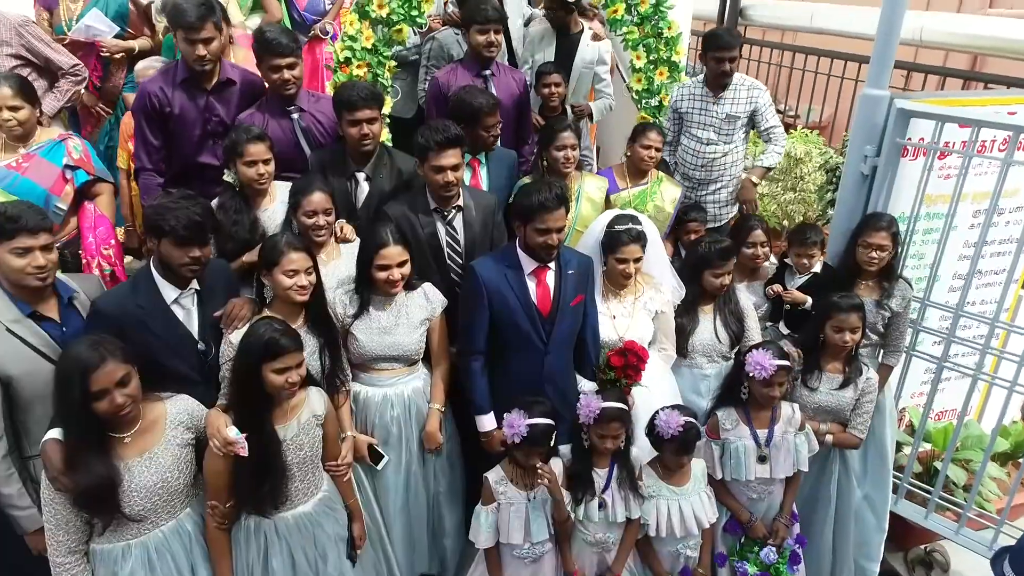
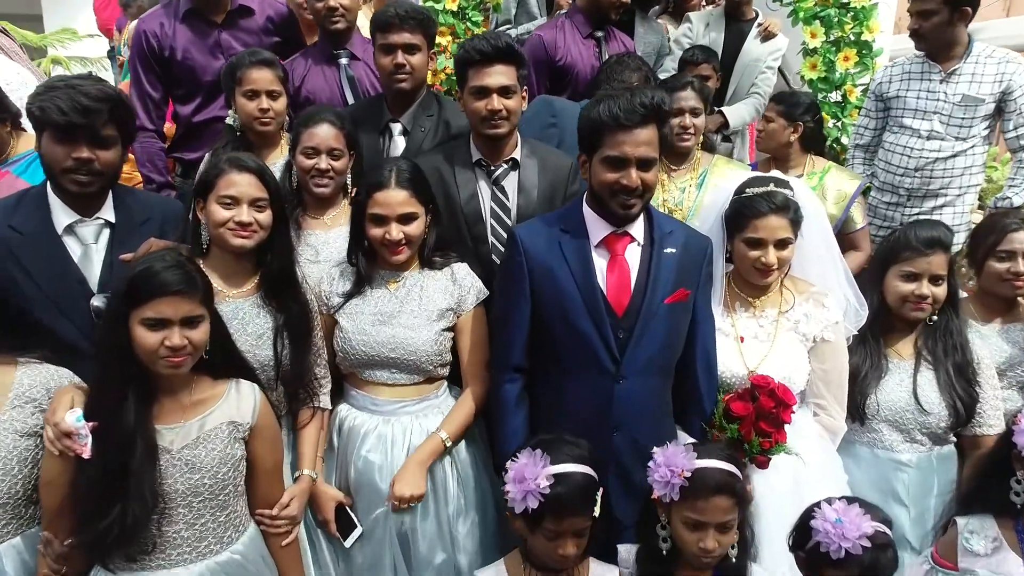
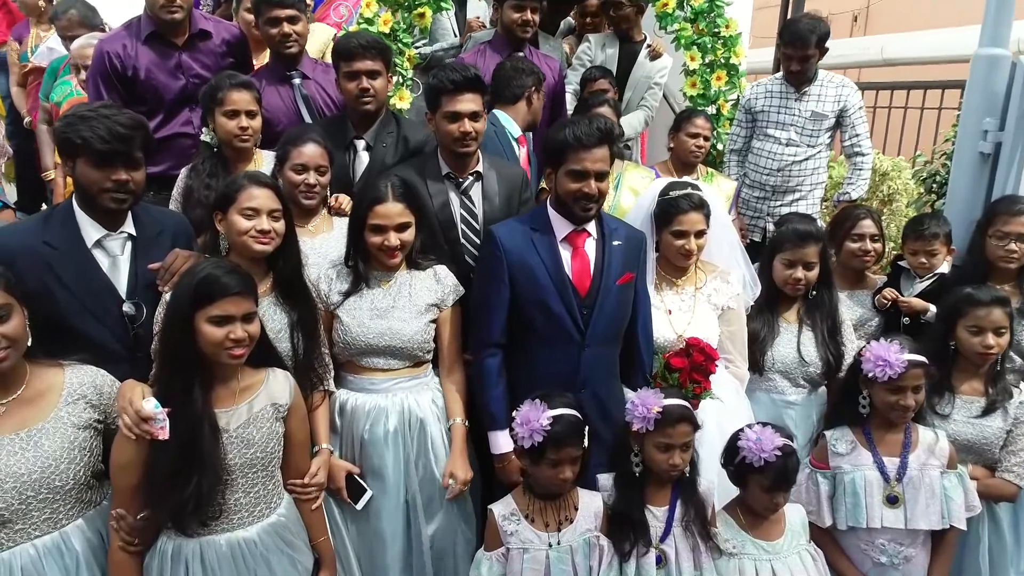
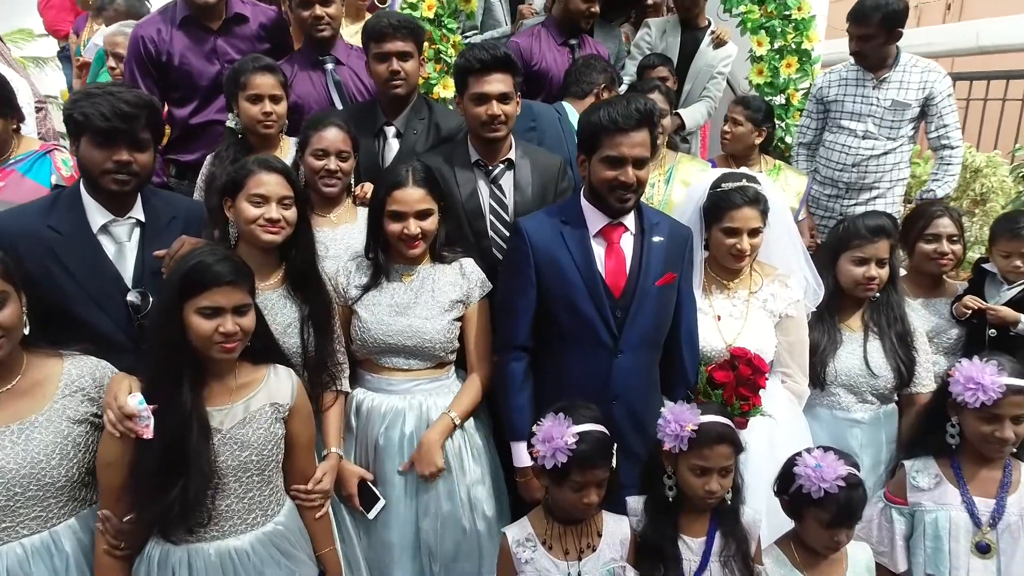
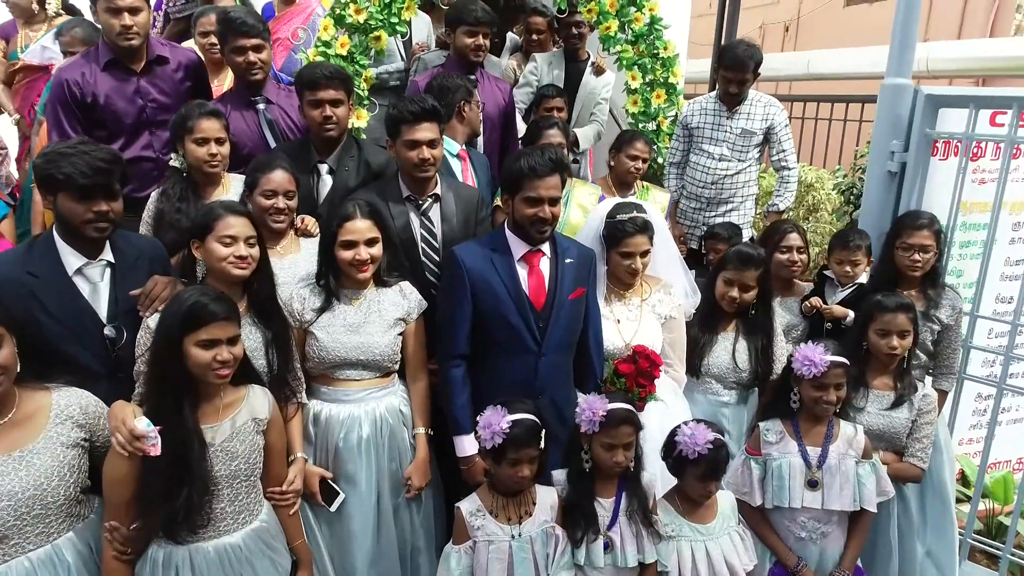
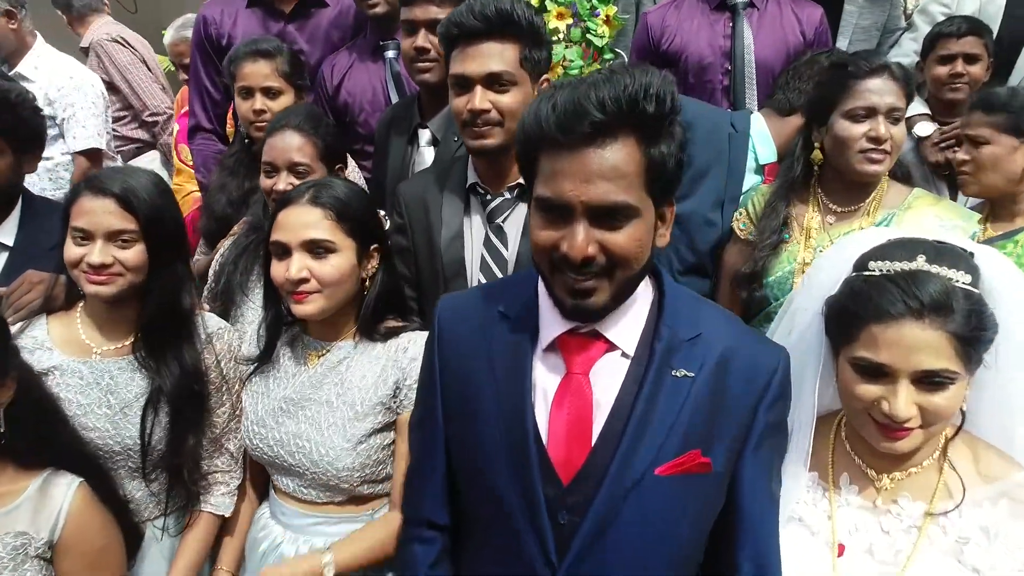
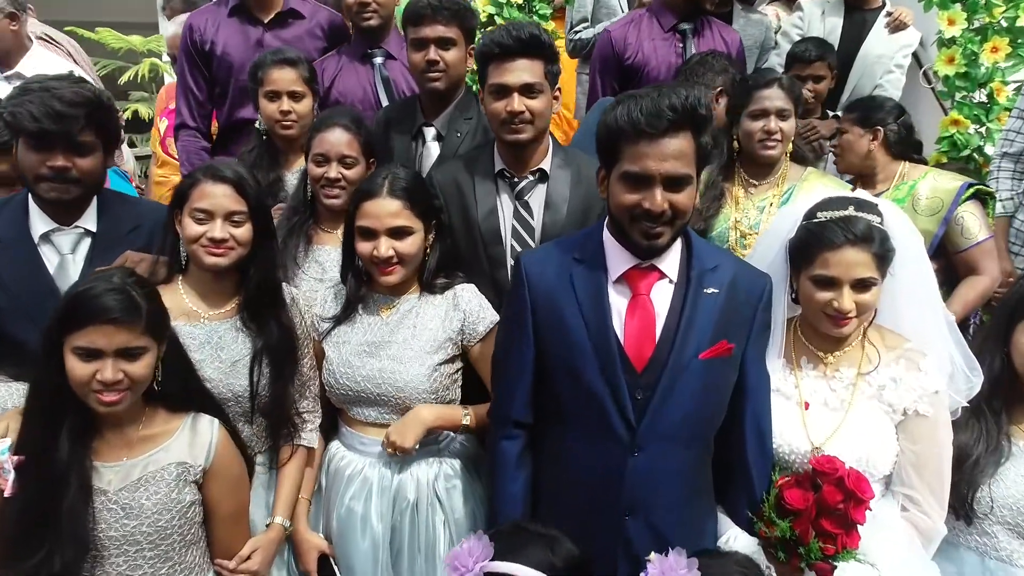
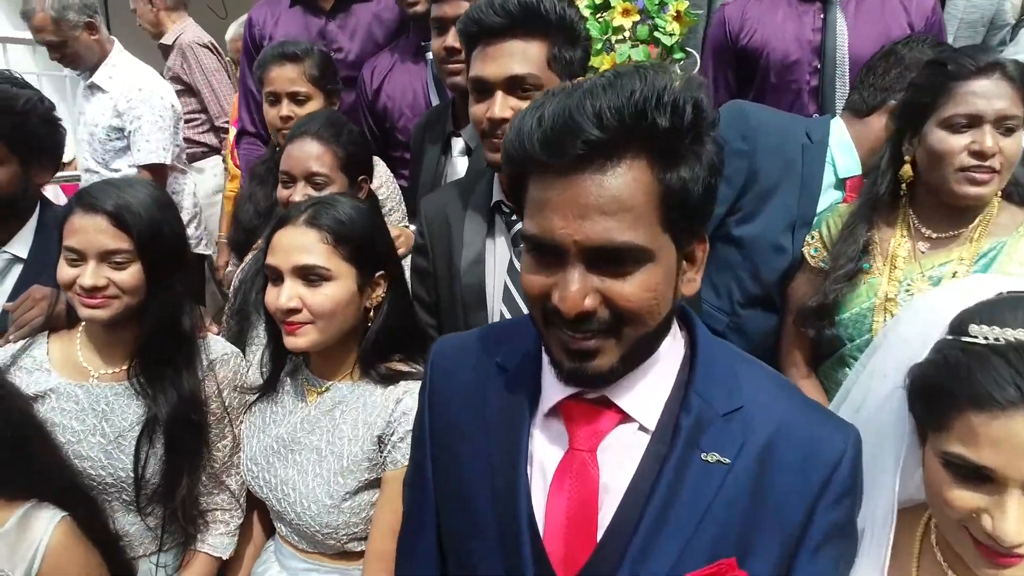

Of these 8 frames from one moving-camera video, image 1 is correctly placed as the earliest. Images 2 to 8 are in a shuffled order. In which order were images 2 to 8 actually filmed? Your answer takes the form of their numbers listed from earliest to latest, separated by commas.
5, 3, 4, 2, 7, 6, 8
